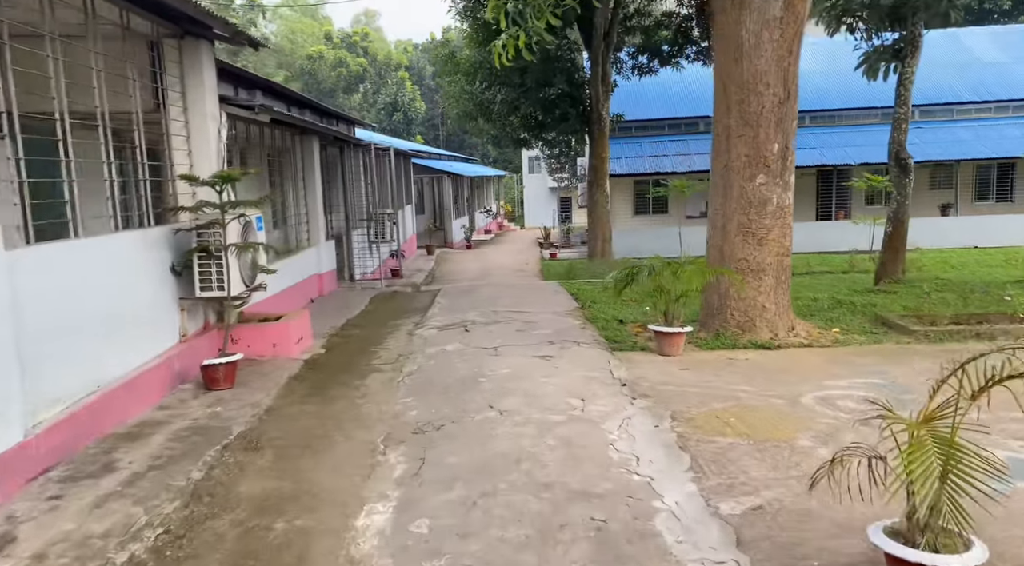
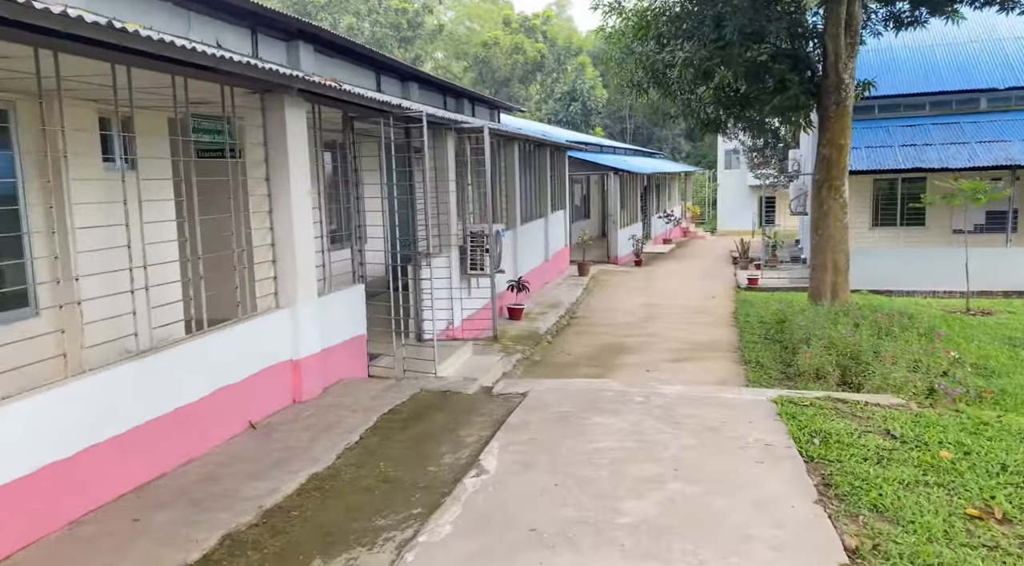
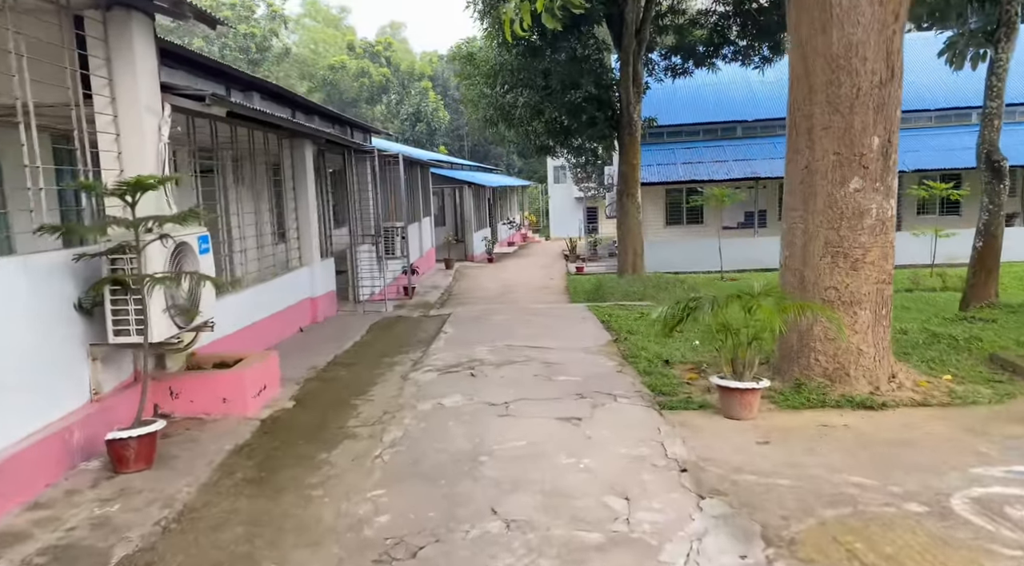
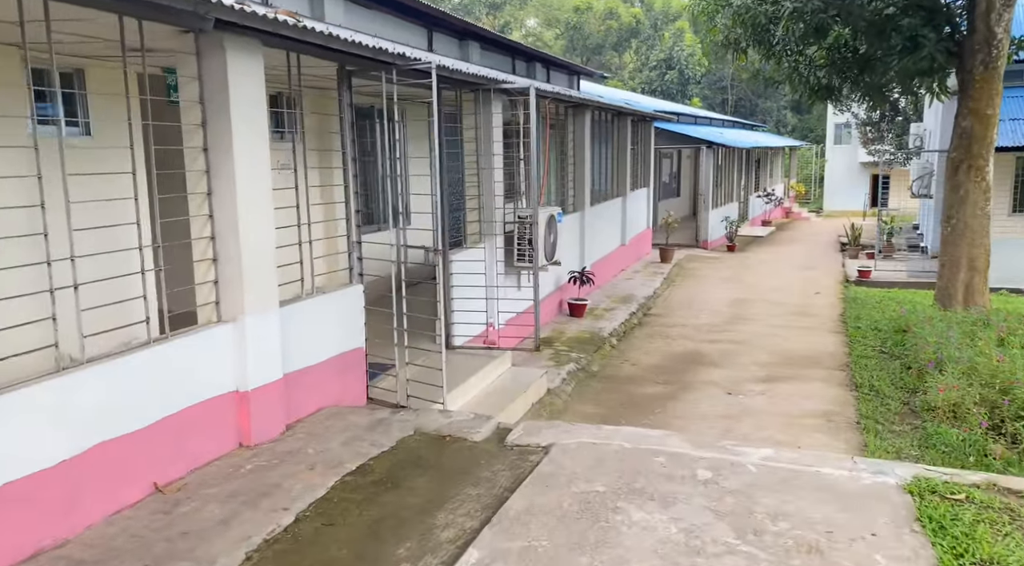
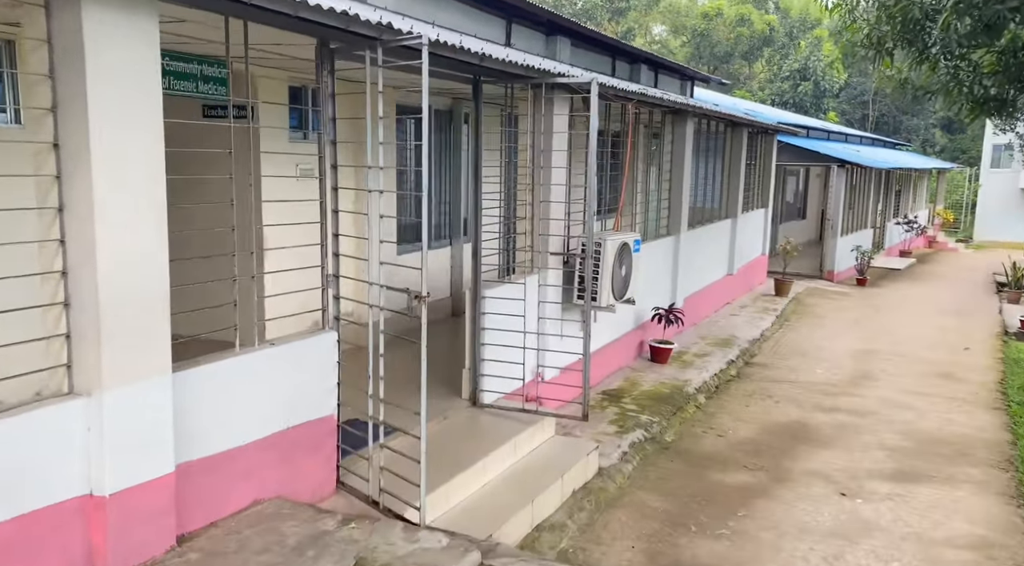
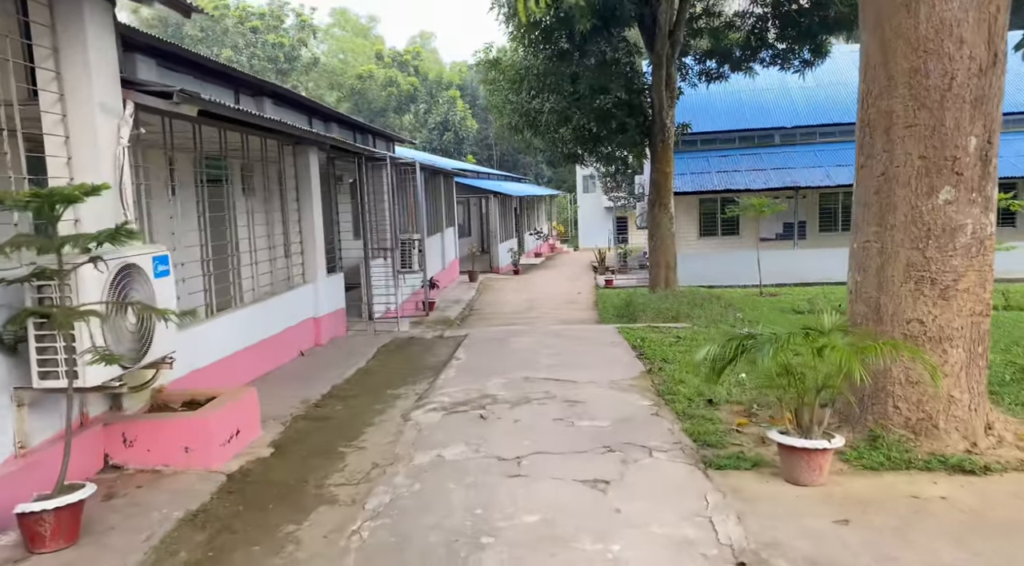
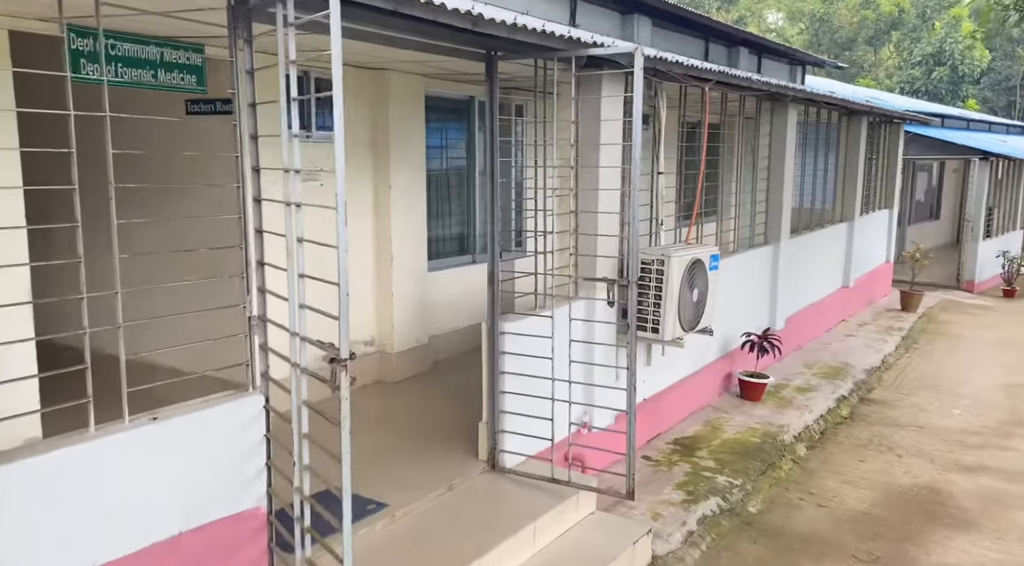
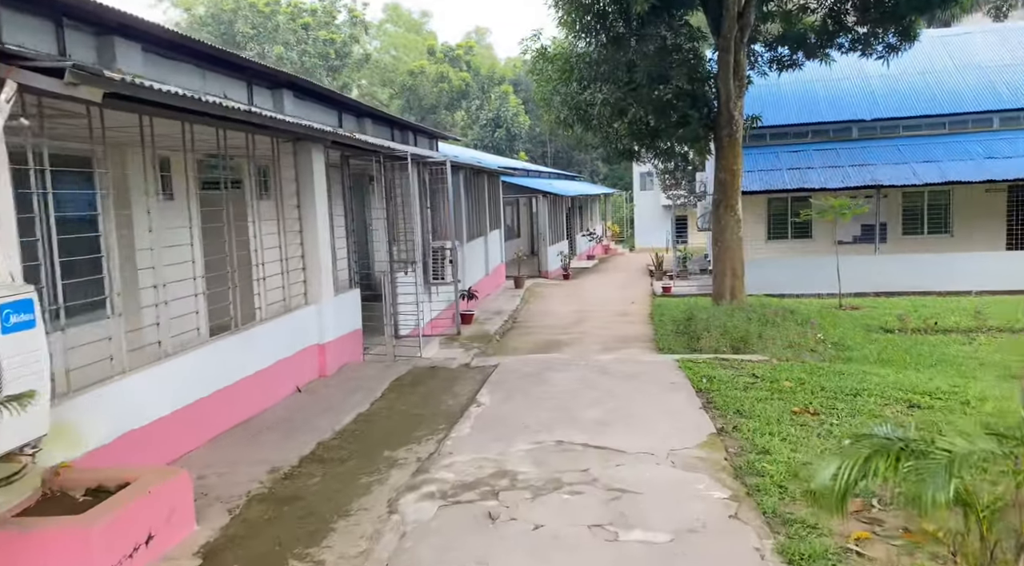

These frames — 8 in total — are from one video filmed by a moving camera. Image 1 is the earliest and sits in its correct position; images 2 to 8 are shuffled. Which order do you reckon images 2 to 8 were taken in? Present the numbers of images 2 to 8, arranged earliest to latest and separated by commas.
3, 6, 8, 2, 4, 5, 7
